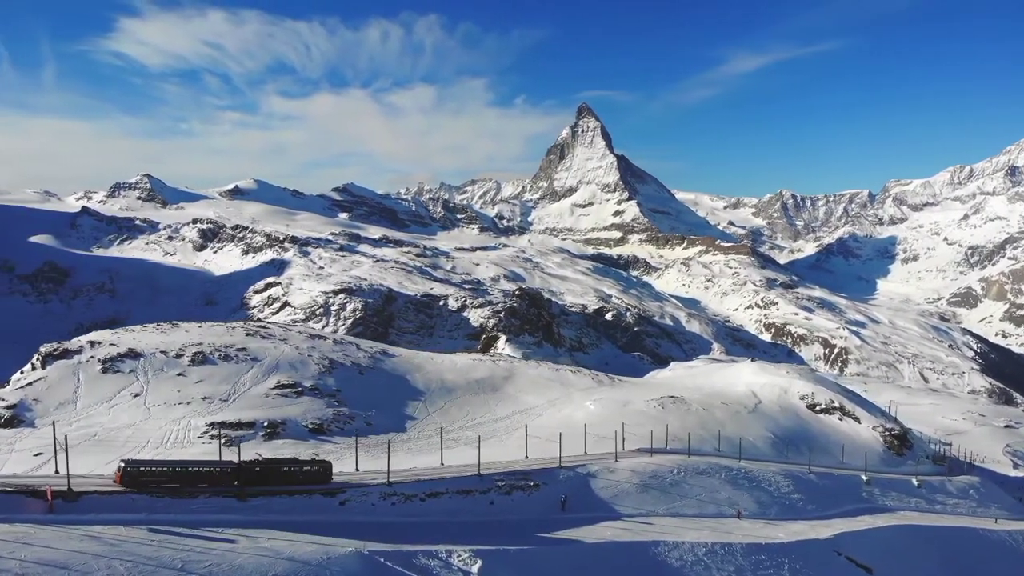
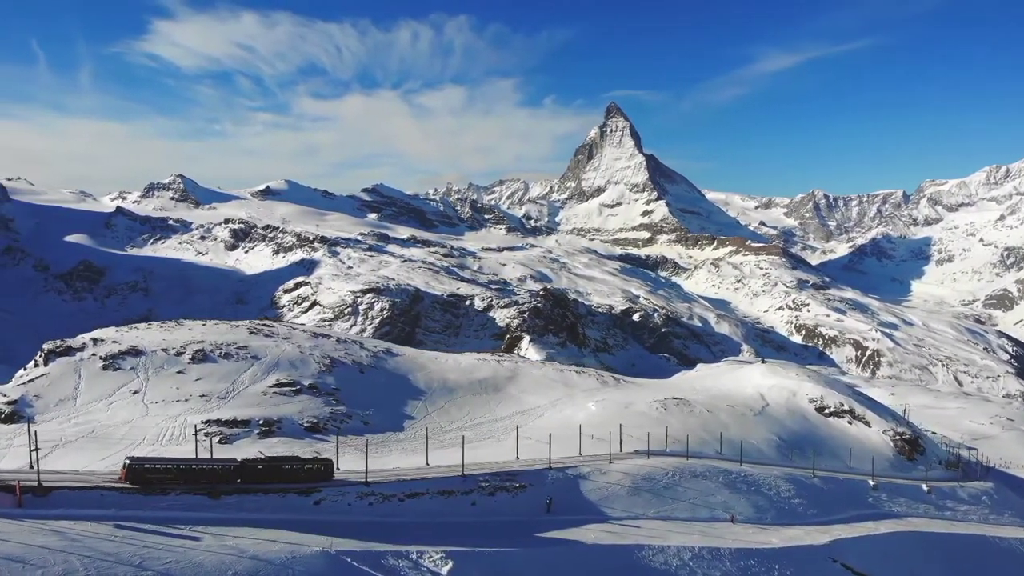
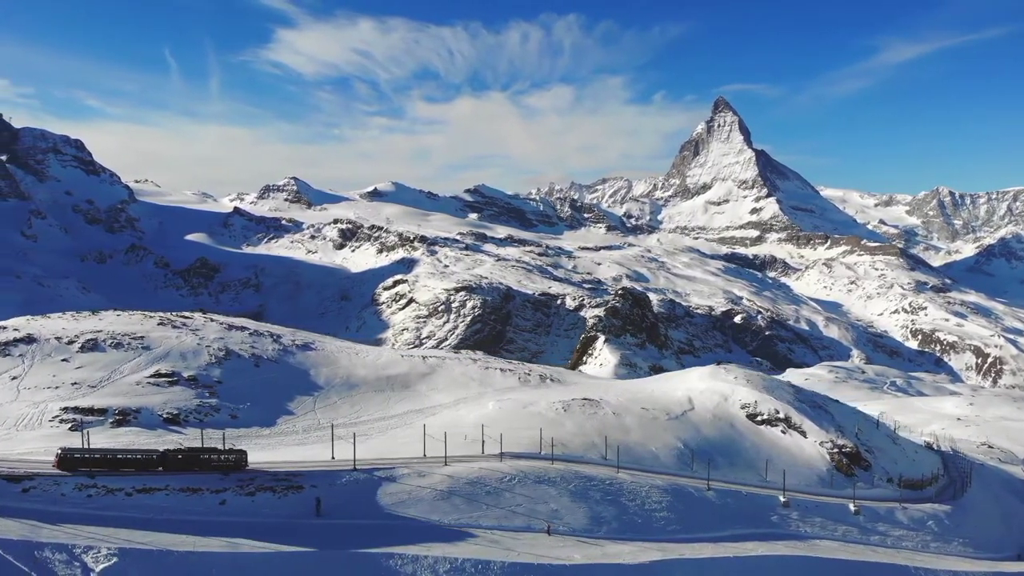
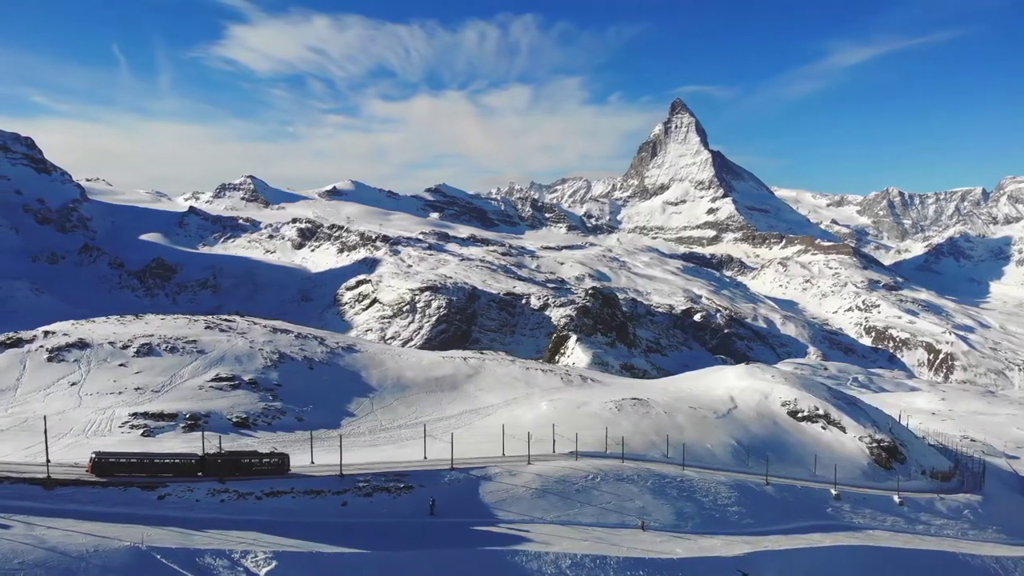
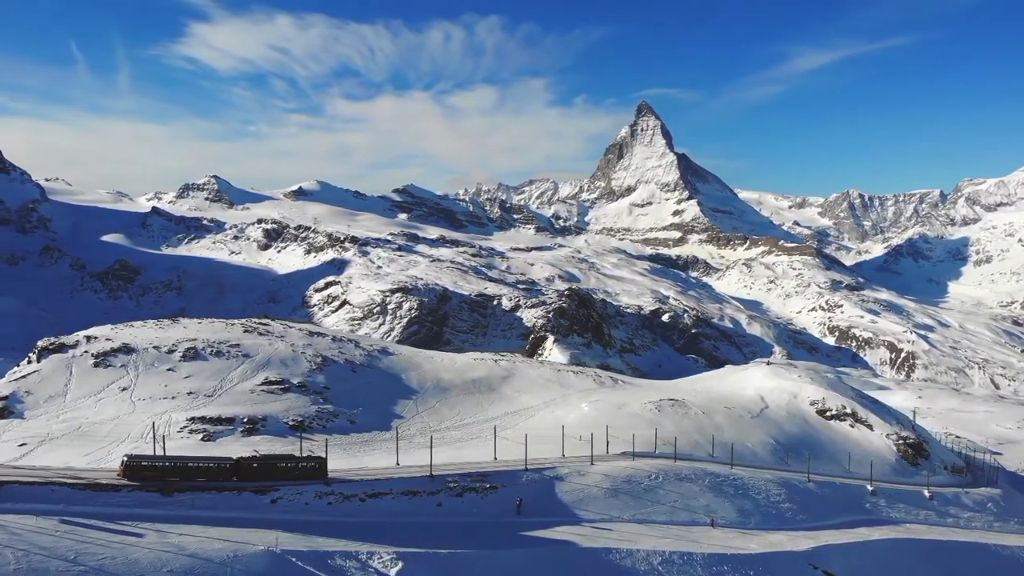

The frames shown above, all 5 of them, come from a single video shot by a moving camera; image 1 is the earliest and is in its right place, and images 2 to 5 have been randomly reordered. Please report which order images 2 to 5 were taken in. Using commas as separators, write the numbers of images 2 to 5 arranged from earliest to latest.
2, 5, 4, 3
